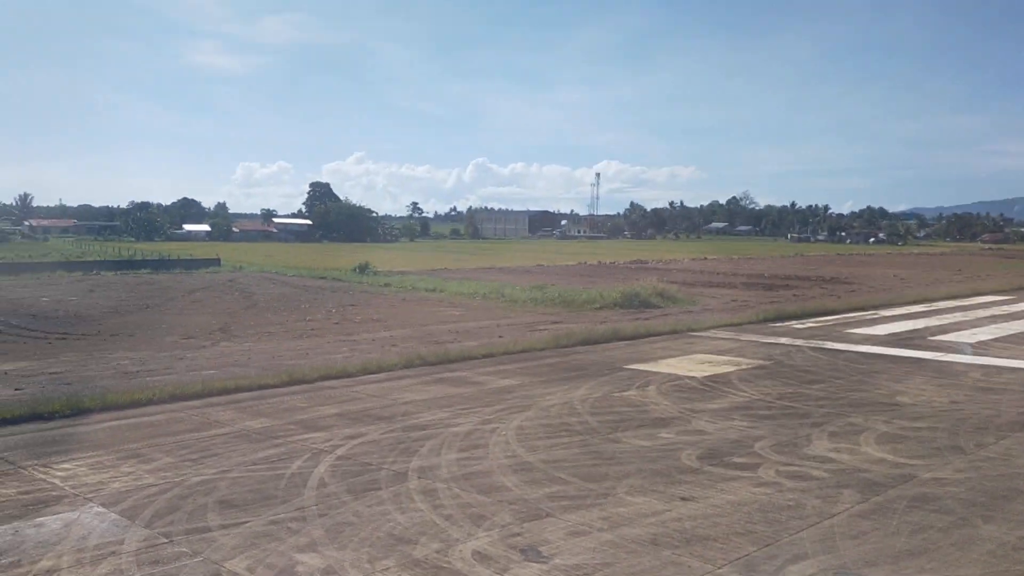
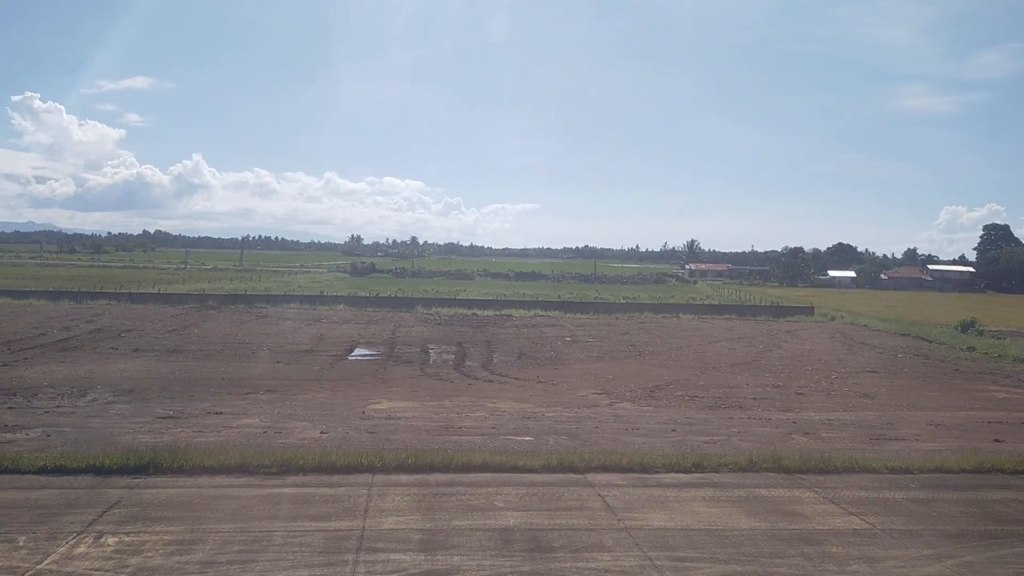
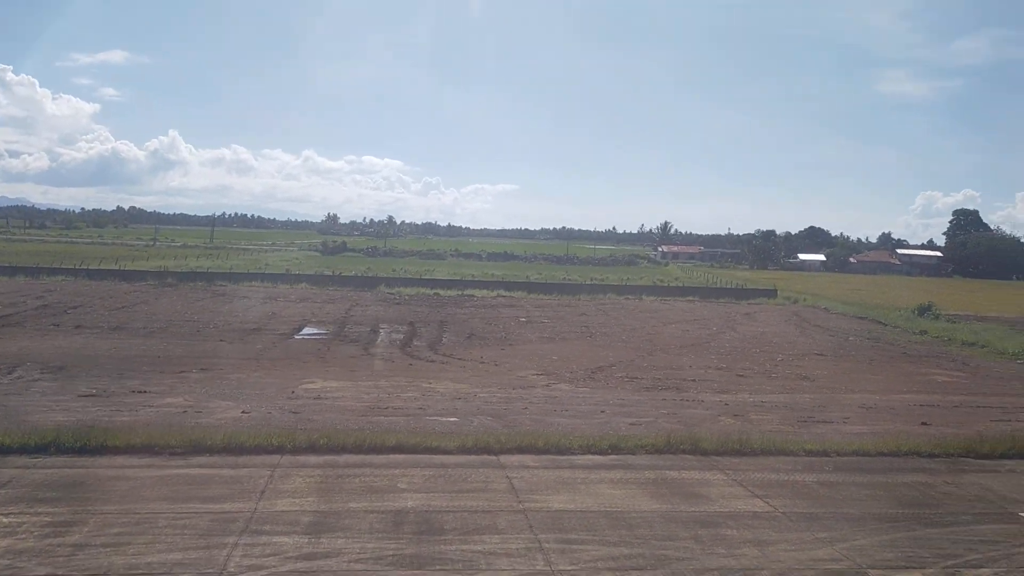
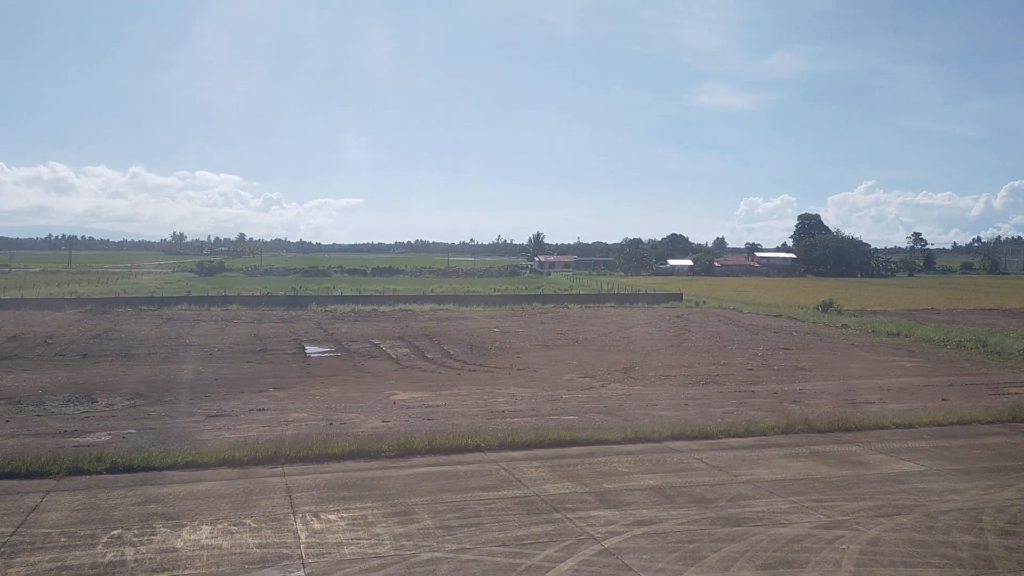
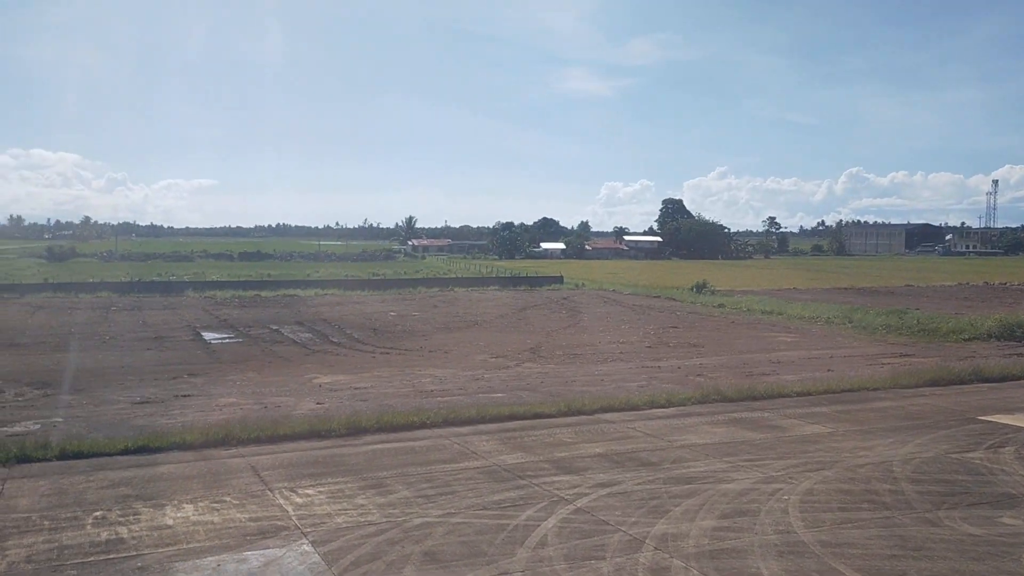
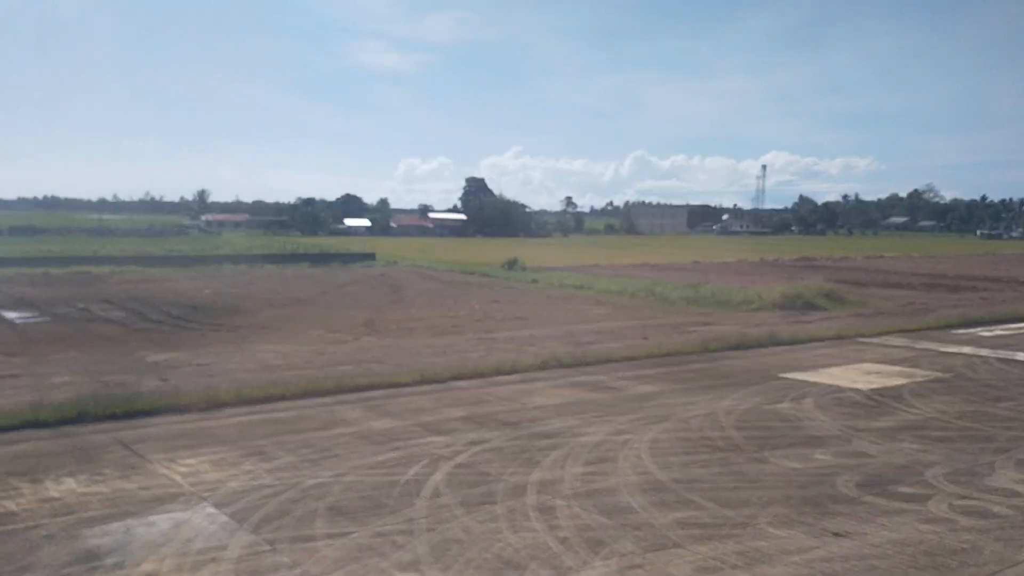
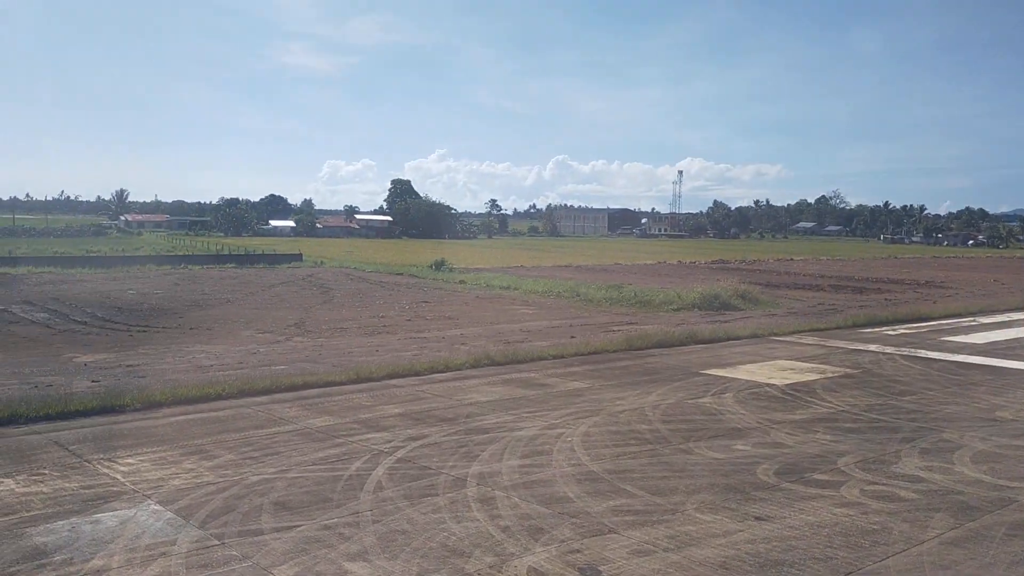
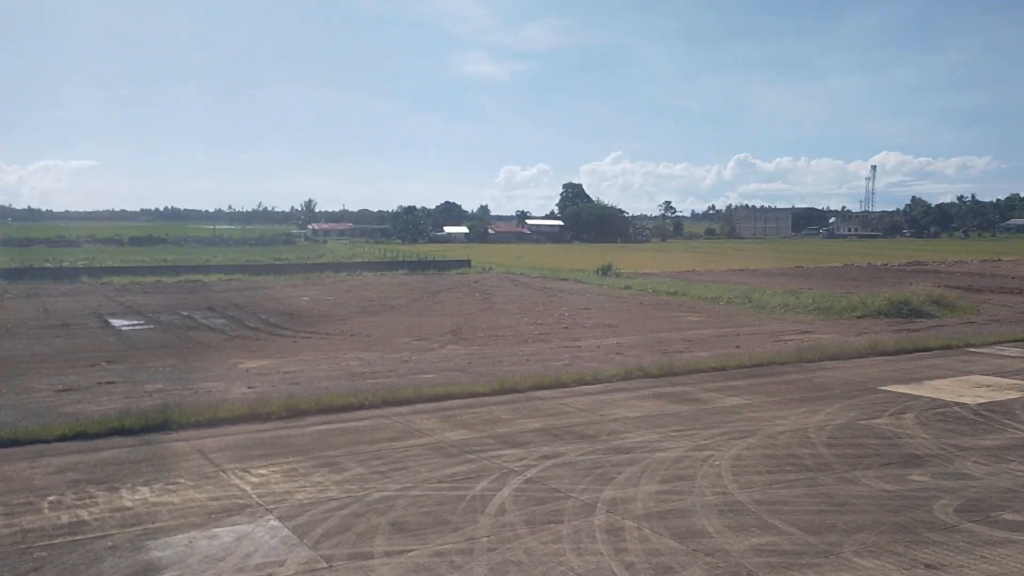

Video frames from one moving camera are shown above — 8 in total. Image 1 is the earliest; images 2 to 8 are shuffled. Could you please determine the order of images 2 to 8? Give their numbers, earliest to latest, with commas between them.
7, 6, 8, 5, 4, 2, 3
